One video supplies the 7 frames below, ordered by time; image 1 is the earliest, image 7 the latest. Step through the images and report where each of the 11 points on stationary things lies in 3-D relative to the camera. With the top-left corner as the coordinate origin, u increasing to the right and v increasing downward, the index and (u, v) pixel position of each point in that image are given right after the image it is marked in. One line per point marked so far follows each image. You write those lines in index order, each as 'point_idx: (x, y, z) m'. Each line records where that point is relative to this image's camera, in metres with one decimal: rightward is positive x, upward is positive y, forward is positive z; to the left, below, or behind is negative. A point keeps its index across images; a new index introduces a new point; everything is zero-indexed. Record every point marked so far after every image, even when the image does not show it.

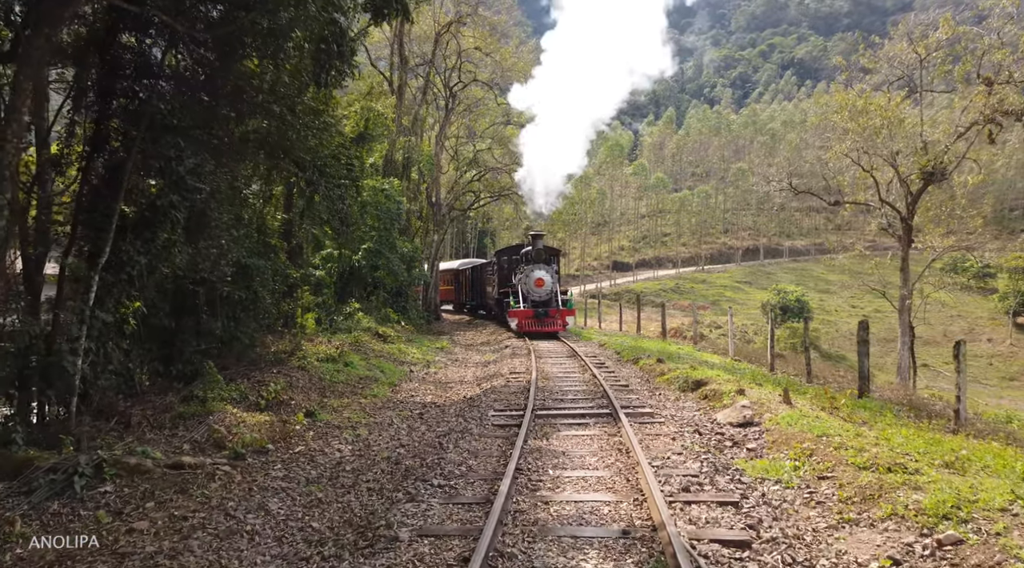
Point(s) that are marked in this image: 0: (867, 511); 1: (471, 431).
0: (+2.2, -1.4, +4.8) m
1: (-0.4, -1.5, +7.7) m
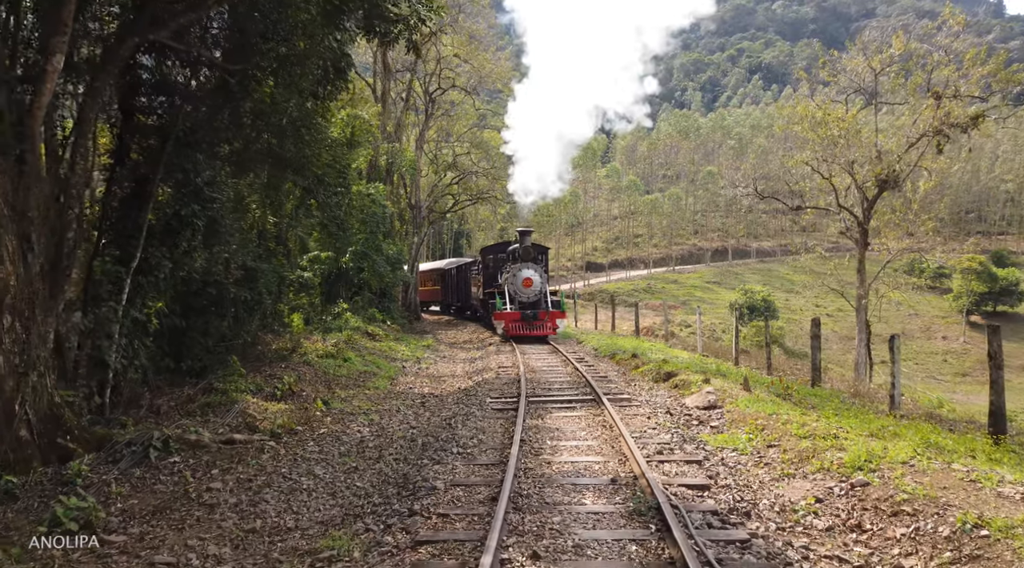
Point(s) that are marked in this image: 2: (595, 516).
0: (+2.3, -1.5, +6.0) m
1: (-0.4, -1.5, +8.9) m
2: (+0.6, -1.4, +4.8) m
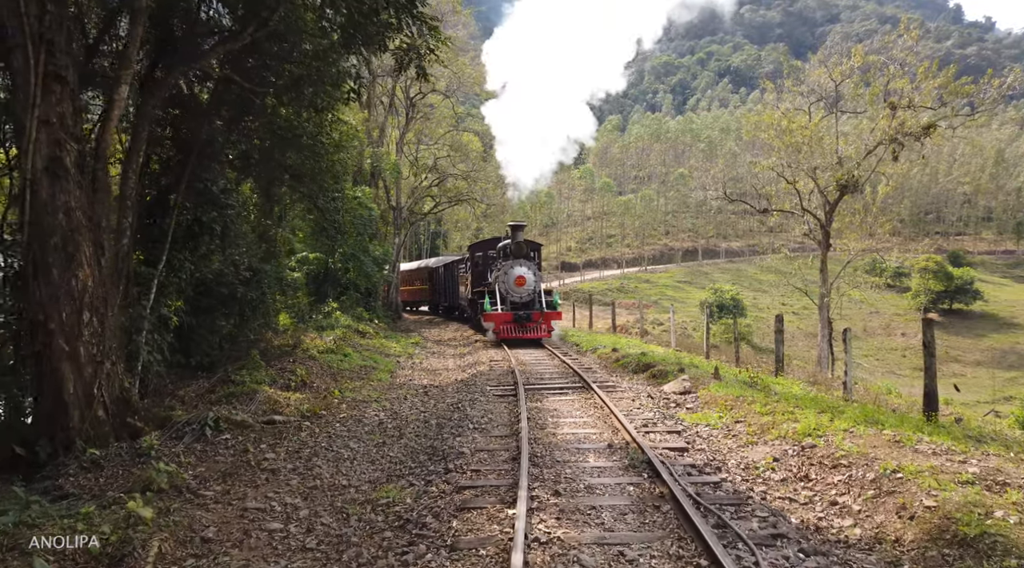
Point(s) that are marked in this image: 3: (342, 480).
0: (+2.4, -1.5, +7.3) m
1: (-0.4, -1.5, +10.0) m
2: (+0.7, -1.4, +6.0) m
3: (-1.4, -1.6, +6.3) m
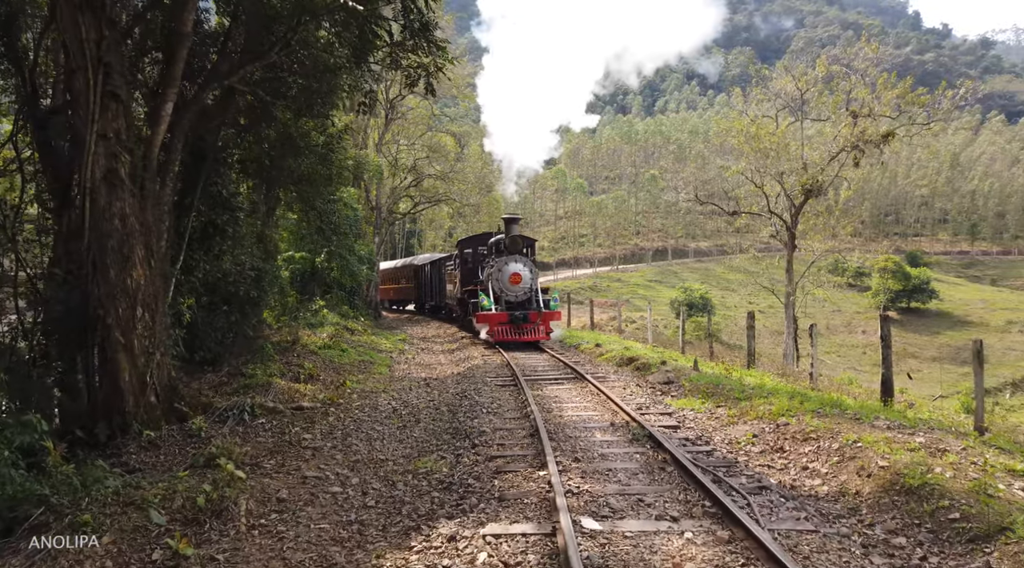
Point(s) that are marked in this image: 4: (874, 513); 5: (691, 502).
0: (+2.5, -1.5, +8.3) m
1: (-0.4, -1.5, +10.9) m
2: (+0.9, -1.4, +6.9) m
3: (-1.2, -1.6, +7.2) m
4: (+2.6, -1.6, +5.6) m
5: (+1.3, -1.6, +5.5) m
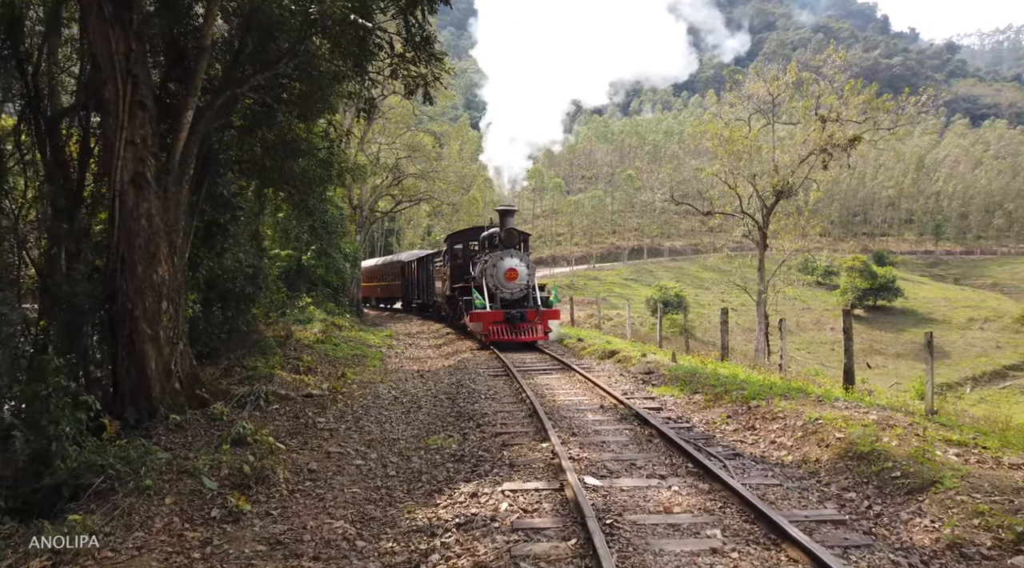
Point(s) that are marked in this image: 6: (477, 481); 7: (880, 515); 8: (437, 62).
0: (+2.5, -1.4, +9.1) m
1: (-0.5, -1.4, +11.6) m
2: (+0.9, -1.4, +7.7) m
3: (-1.3, -1.6, +7.9) m
4: (+2.7, -1.6, +6.4) m
5: (+1.4, -1.5, +6.3) m
6: (-0.3, -1.5, +6.0) m
7: (+2.7, -1.7, +5.7) m
8: (-1.2, +3.5, +11.7) m
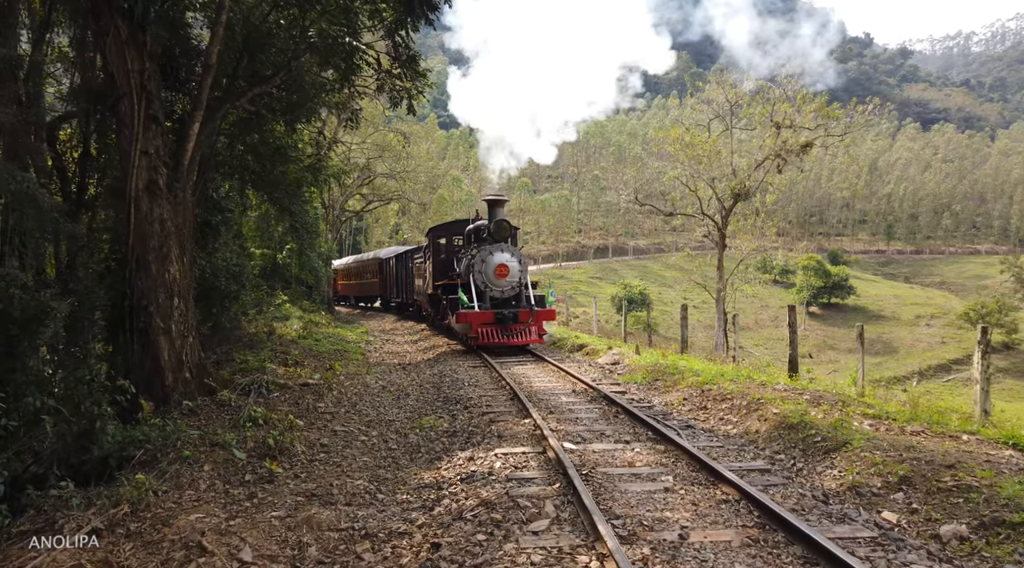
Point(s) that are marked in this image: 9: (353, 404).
0: (+2.2, -1.4, +10.3) m
1: (-0.9, -1.4, +12.6) m
2: (+0.7, -1.4, +8.8) m
3: (-1.5, -1.6, +8.9) m
4: (+2.5, -1.6, +7.5) m
5: (+1.2, -1.5, +7.4) m
6: (-0.4, -1.5, +7.0) m
7: (+2.6, -1.7, +6.8) m
8: (-1.6, +3.5, +12.7) m
9: (-2.0, -1.5, +9.7) m
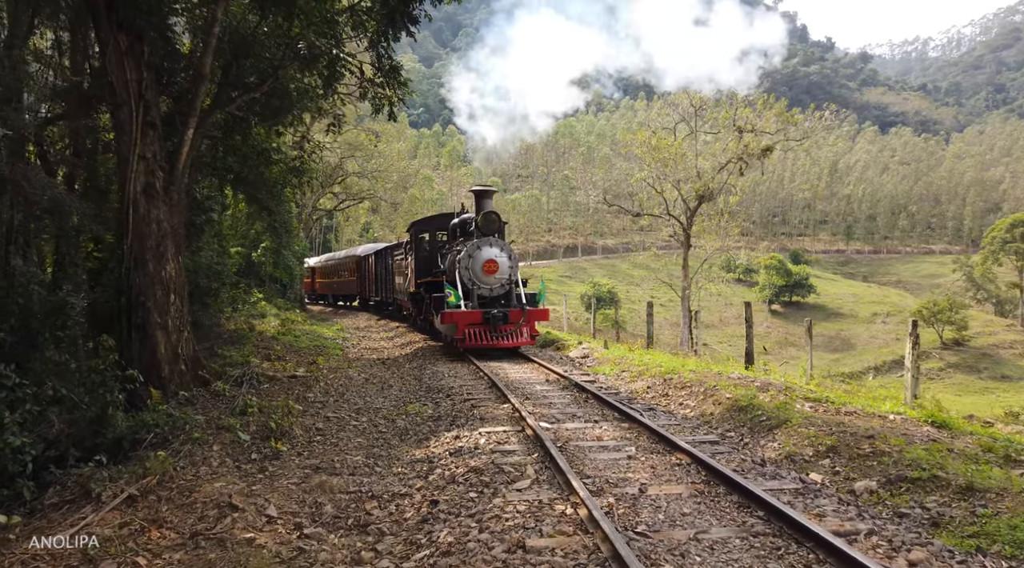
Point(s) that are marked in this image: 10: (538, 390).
0: (+1.9, -1.4, +11.1) m
1: (-1.4, -1.4, +13.3) m
2: (+0.4, -1.3, +9.5) m
3: (-1.7, -1.5, +9.6) m
4: (+2.3, -1.5, +8.4) m
5: (+1.0, -1.5, +8.2) m
6: (-0.6, -1.5, +7.7) m
7: (+2.4, -1.6, +7.6) m
8: (-2.0, +3.5, +13.3) m
9: (-2.4, -1.5, +10.3) m
10: (+0.3, -1.3, +9.5) m
